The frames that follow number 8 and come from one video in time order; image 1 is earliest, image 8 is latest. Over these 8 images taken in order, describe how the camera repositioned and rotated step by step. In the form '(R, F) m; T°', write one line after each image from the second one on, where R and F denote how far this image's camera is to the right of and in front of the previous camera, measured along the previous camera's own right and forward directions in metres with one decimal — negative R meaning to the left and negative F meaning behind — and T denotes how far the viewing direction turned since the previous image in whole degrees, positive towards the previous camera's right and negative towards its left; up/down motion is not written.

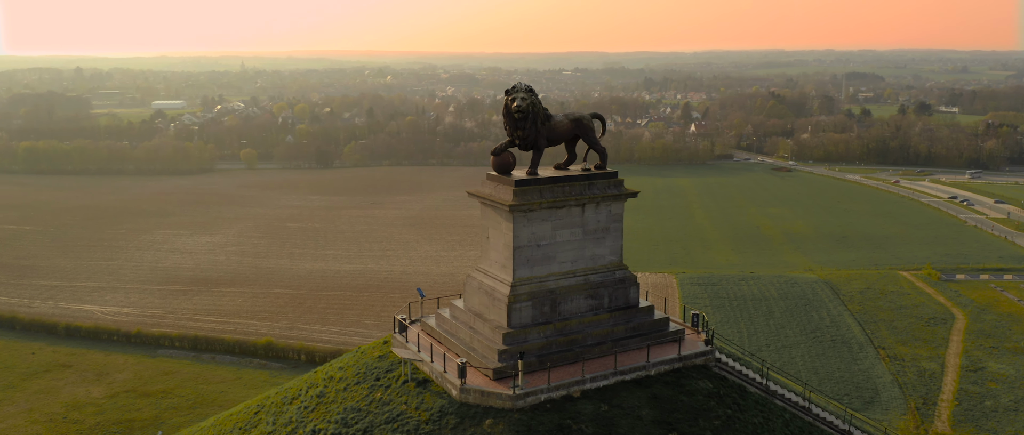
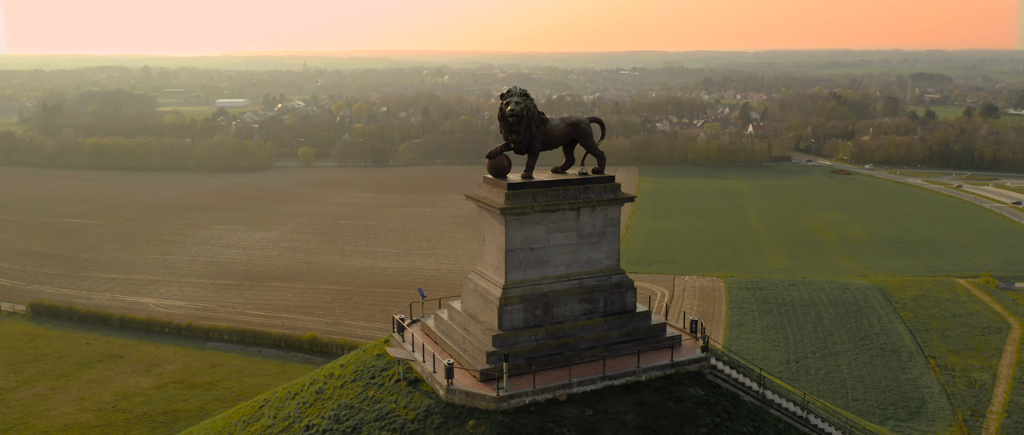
(+0.9, 0.0) m; -4°
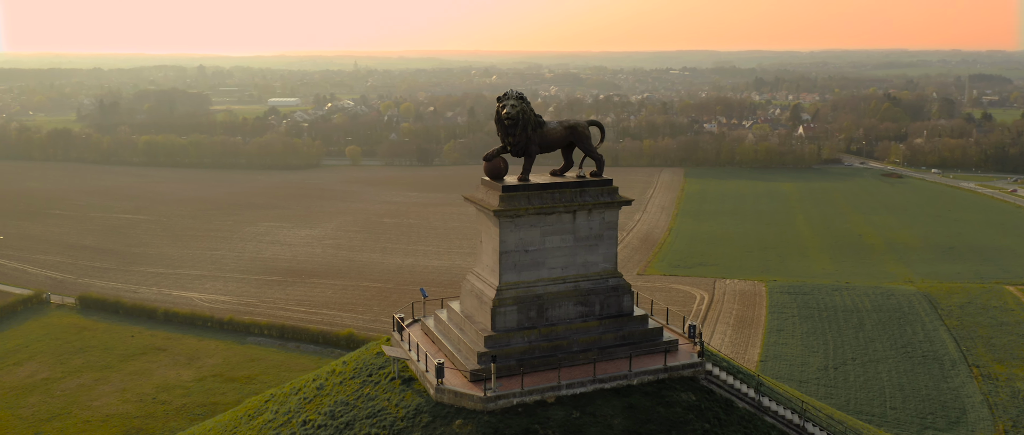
(+0.7, -0.1) m; -3°
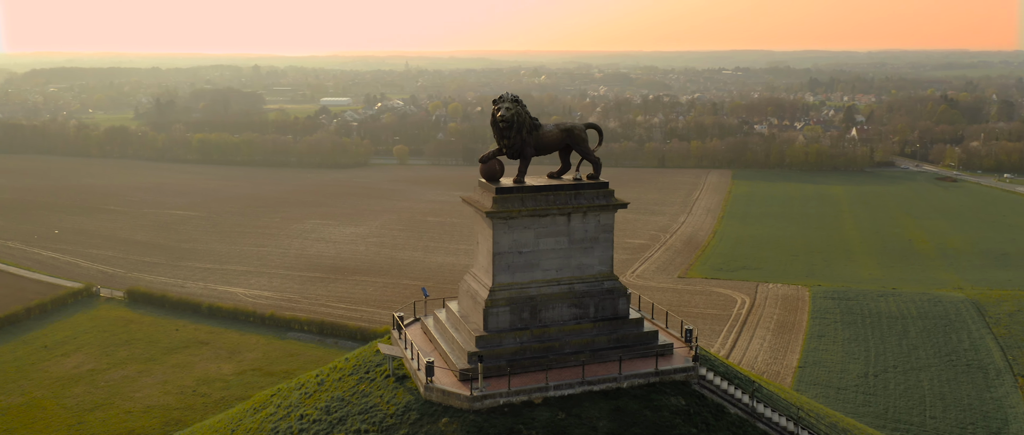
(+0.8, -0.1) m; -4°
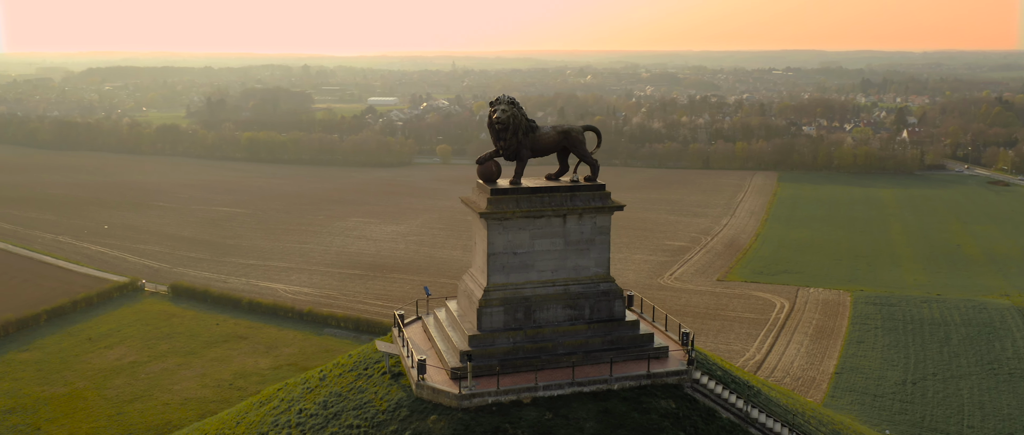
(+0.7, -0.1) m; -3°
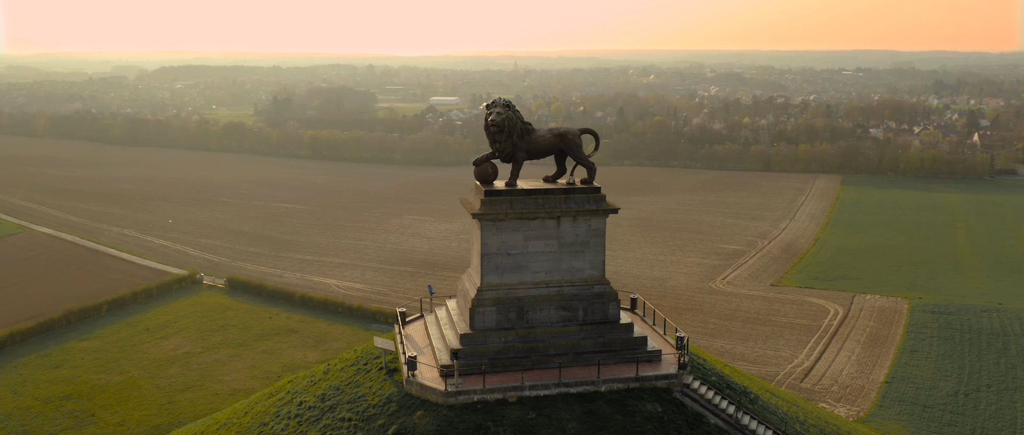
(+1.0, -0.1) m; -4°
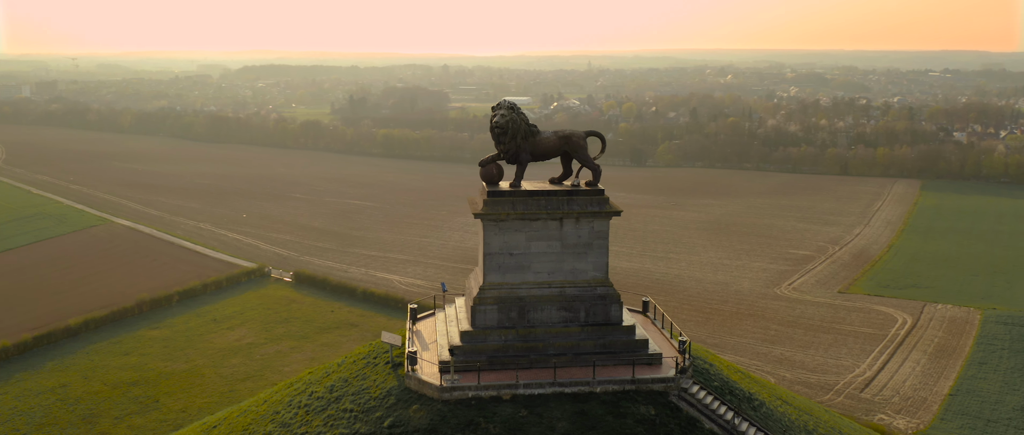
(+1.0, -0.1) m; -5°
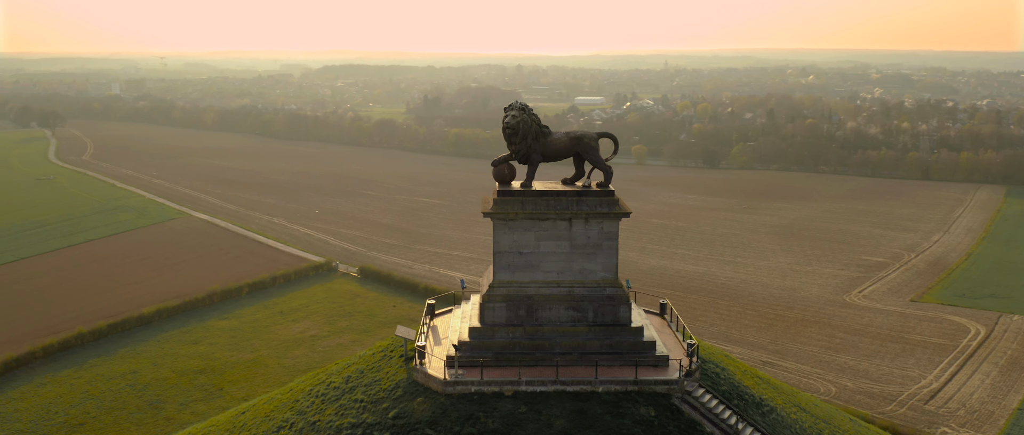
(+1.0, -0.1) m; -5°
